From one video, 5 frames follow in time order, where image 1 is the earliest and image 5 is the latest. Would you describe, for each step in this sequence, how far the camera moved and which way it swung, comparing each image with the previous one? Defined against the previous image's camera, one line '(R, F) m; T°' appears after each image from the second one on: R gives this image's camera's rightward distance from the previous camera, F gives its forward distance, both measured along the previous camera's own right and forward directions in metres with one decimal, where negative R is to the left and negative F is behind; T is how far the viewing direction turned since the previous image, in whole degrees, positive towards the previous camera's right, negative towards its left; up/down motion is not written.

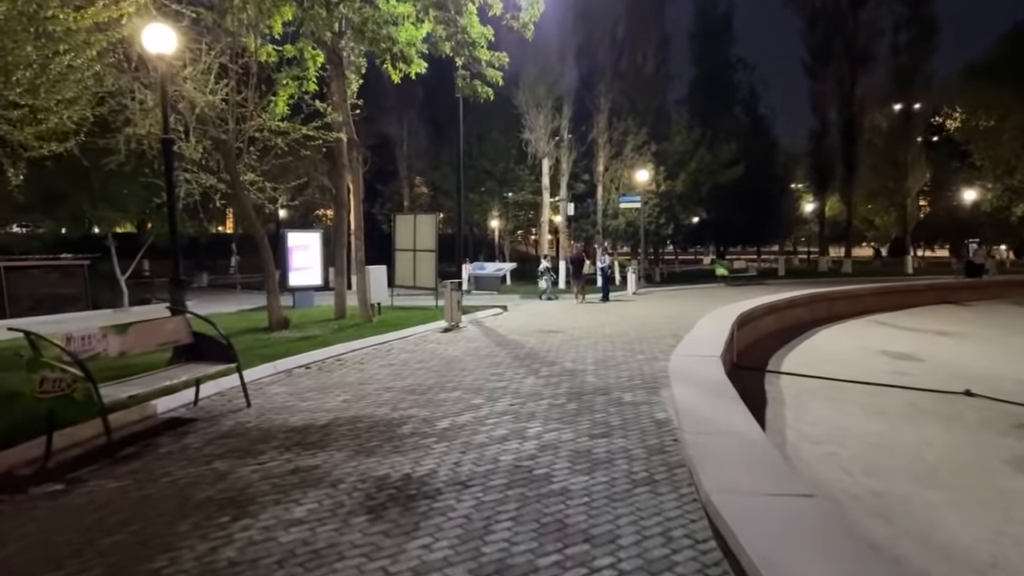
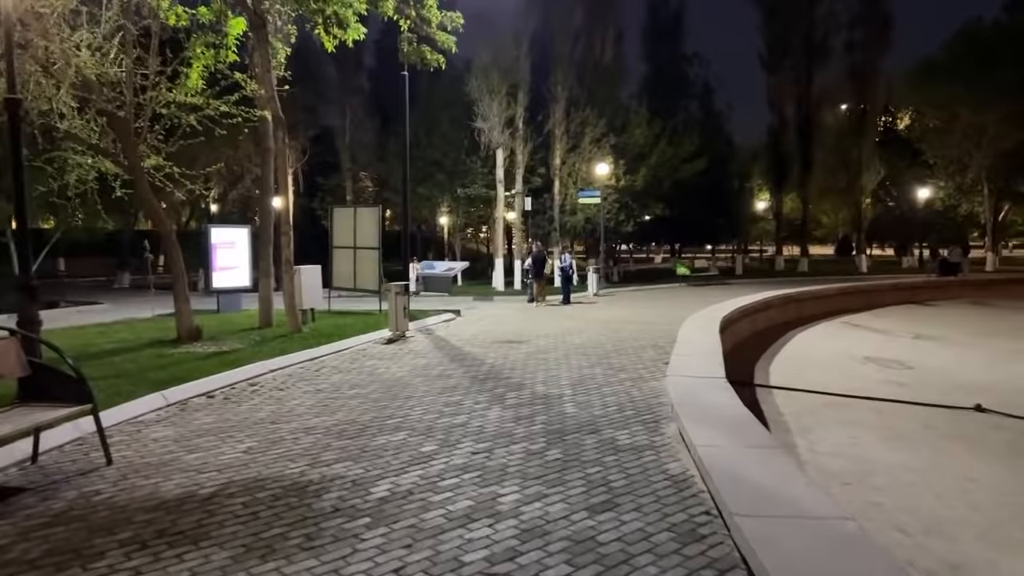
(-0.1, +2.4) m; +3°
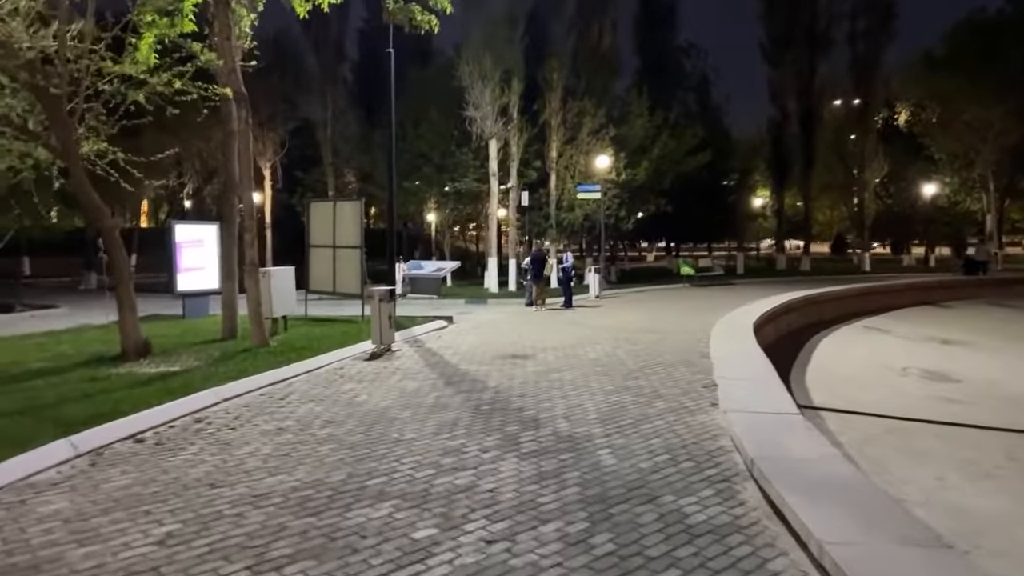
(-0.3, +2.1) m; +1°
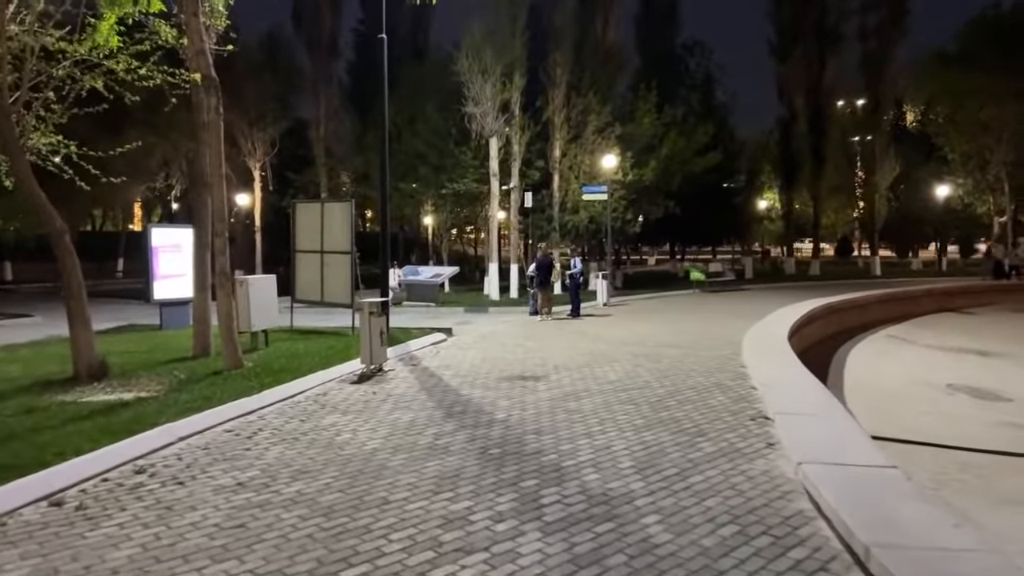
(-0.1, +1.6) m; 0°
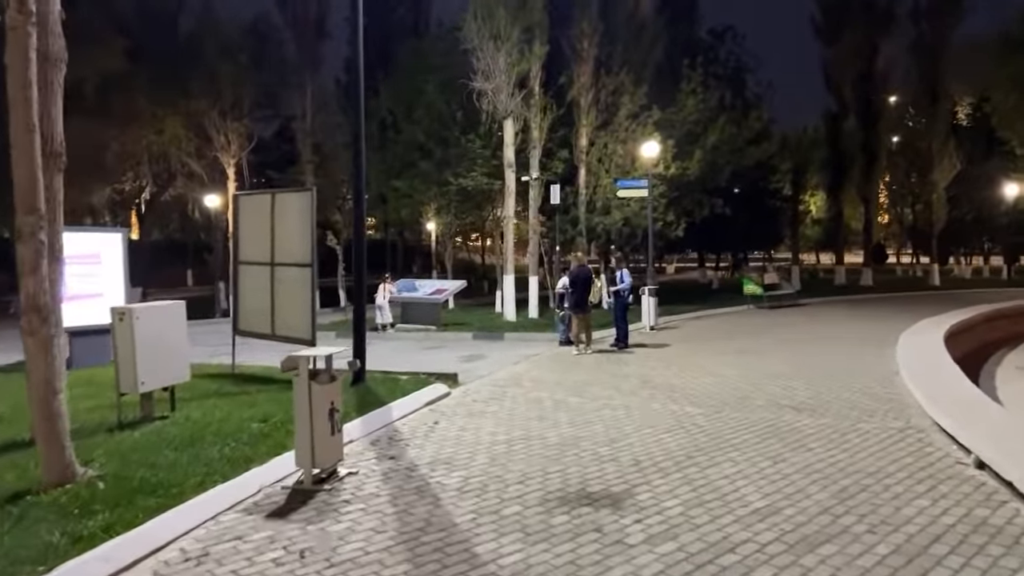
(-0.4, +5.1) m; 0°
